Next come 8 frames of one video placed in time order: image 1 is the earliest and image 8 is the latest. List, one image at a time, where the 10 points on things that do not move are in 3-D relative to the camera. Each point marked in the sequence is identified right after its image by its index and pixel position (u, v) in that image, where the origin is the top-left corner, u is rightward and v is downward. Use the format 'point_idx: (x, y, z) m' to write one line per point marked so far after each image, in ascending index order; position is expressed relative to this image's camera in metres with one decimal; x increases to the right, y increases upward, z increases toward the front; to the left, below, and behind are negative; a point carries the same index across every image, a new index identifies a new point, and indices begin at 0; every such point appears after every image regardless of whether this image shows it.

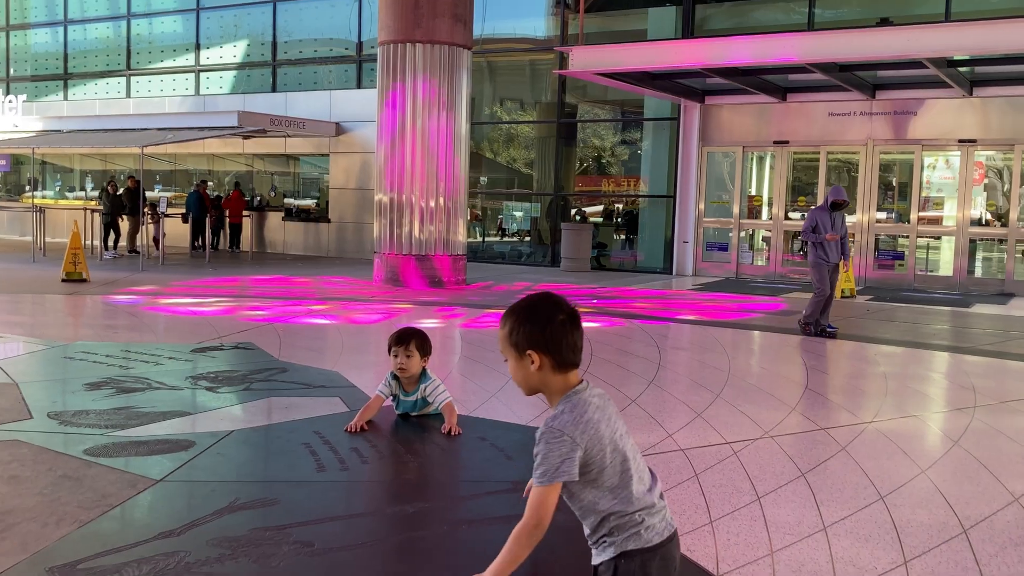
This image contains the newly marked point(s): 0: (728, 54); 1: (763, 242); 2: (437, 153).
0: (+2.7, +2.9, +12.3) m
1: (+4.3, +0.8, +16.9) m
2: (-1.1, +2.0, +14.6) m
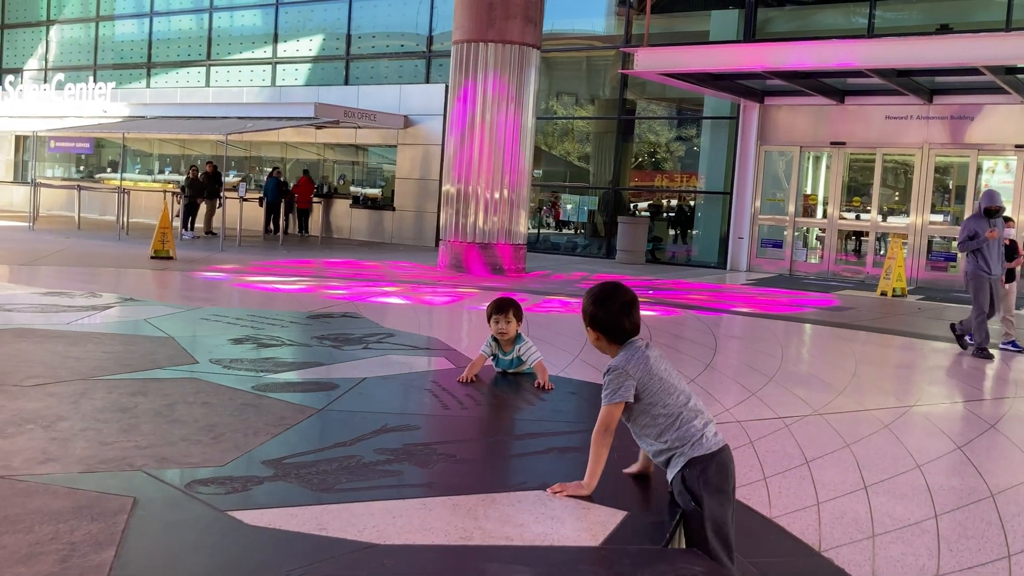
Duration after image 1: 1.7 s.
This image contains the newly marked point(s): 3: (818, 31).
0: (+3.5, +3.0, +12.7) m
1: (+5.4, +0.8, +17.3) m
2: (-0.1, +2.2, +15.2) m
3: (+5.4, +4.6, +17.4) m
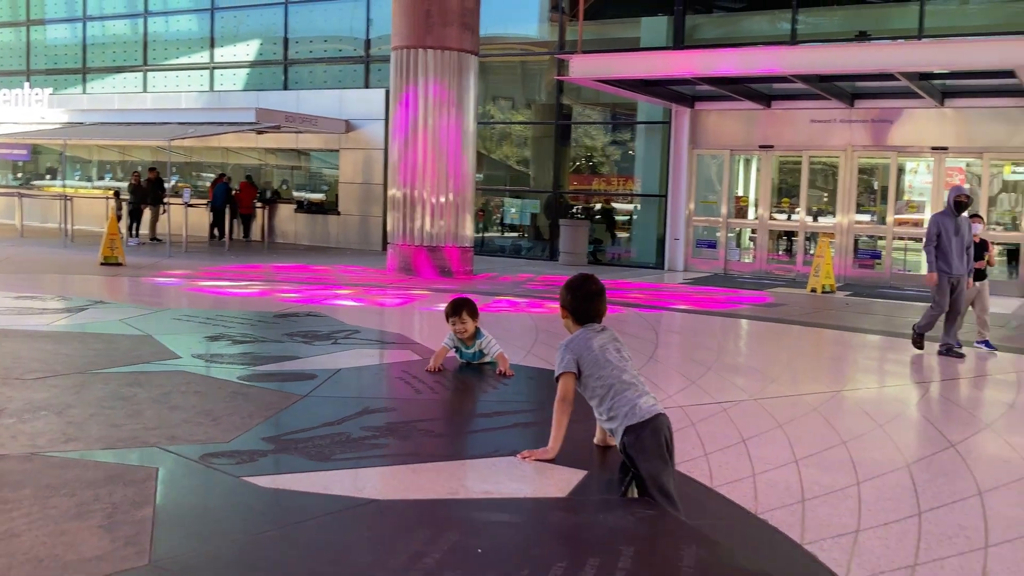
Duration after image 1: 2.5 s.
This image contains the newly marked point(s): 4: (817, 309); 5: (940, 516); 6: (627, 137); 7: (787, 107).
0: (+2.8, +3.0, +13.3) m
1: (+4.4, +0.9, +18.0) m
2: (-1.0, +2.2, +15.5) m
3: (+4.3, +4.7, +18.1) m
4: (+4.2, -0.3, +13.5) m
5: (+1.8, -1.0, +4.1) m
6: (+2.1, +3.0, +19.2) m
7: (+4.8, +3.2, +17.2) m
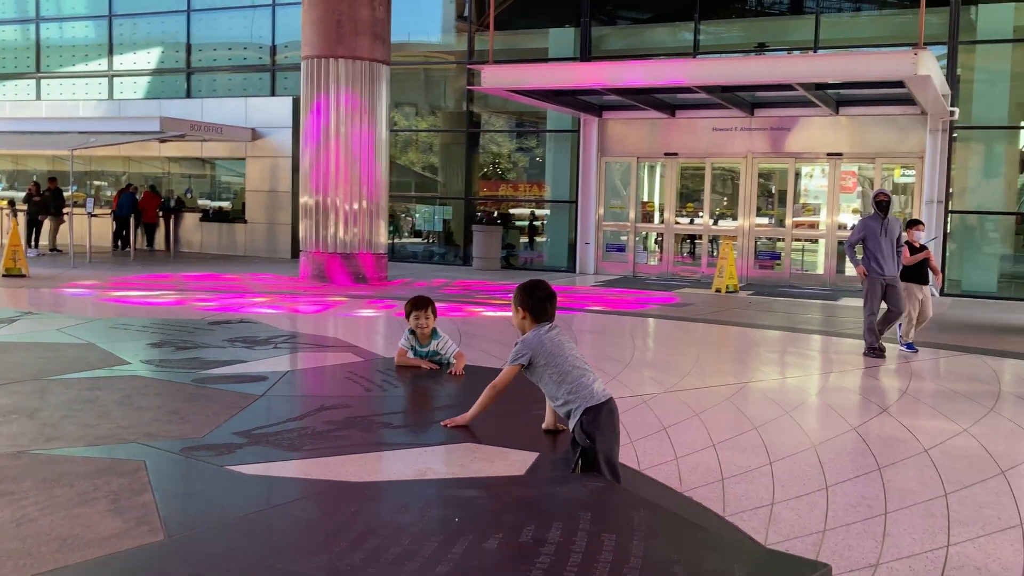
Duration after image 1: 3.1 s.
0: (+1.6, +3.0, +13.8) m
1: (+2.7, +0.8, +18.6) m
2: (-2.4, +2.1, +15.7) m
3: (+2.6, +4.6, +18.8) m
4: (+3.1, -0.3, +14.1) m
5: (+1.6, -0.9, +4.6) m
6: (+0.4, +2.9, +19.6) m
7: (+3.2, +3.1, +17.9) m
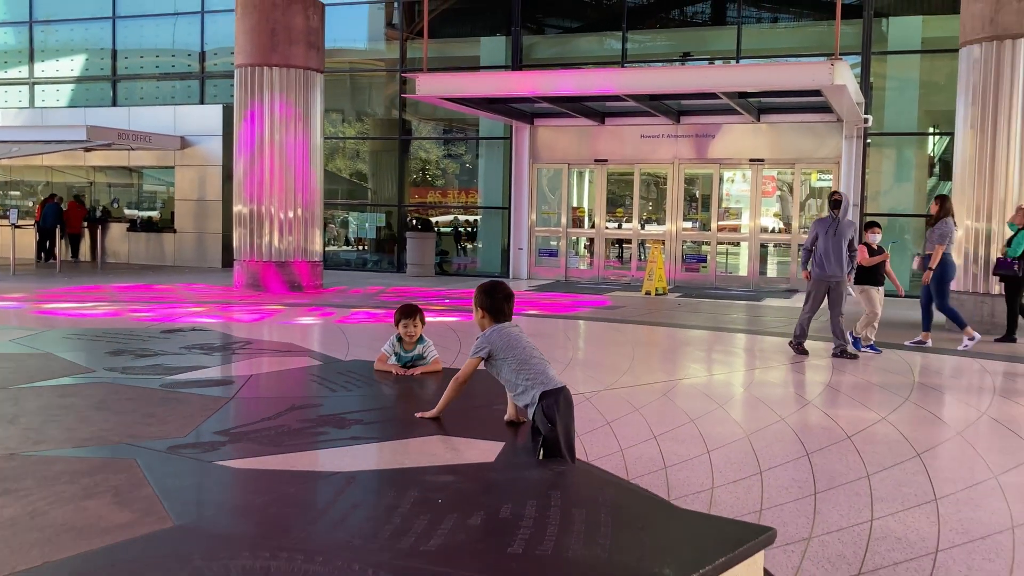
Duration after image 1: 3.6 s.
0: (+0.6, +2.9, +14.1) m
1: (+1.4, +0.8, +19.0) m
2: (-3.5, +2.0, +15.7) m
3: (+1.2, +4.6, +19.2) m
4: (+2.1, -0.3, +14.6) m
5: (+1.3, -0.9, +4.9) m
6: (-1.0, +2.8, +19.8) m
7: (+2.0, +3.1, +18.3) m
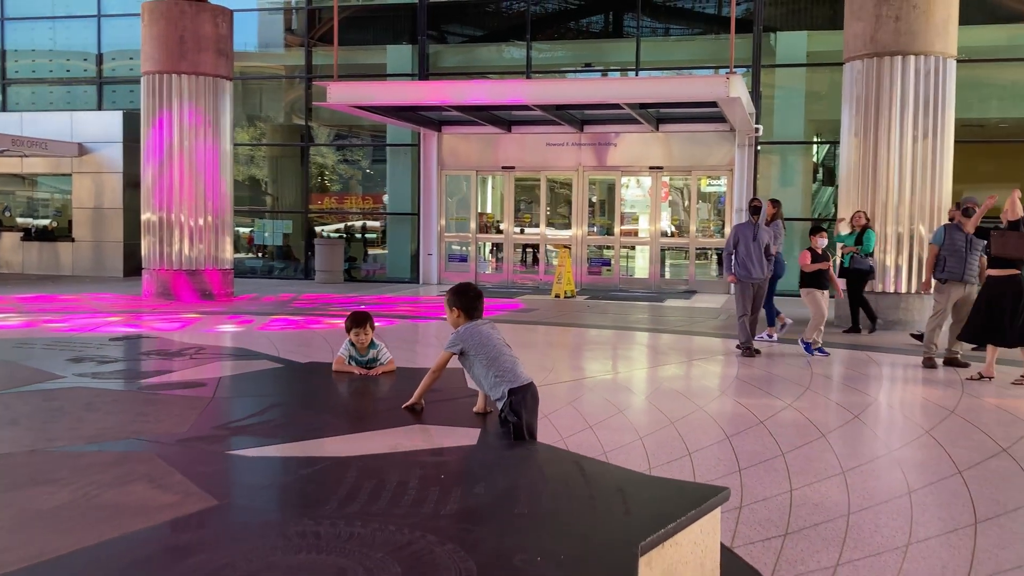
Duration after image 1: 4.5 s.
0: (-0.7, +2.9, +14.6) m
1: (-0.3, +0.7, +19.5) m
2: (-4.9, +1.8, +15.7) m
3: (-0.7, +4.5, +19.6) m
4: (+0.8, -0.4, +15.1) m
5: (+1.1, -0.9, +5.5) m
6: (-2.9, +2.7, +20.0) m
7: (+0.2, +3.0, +18.9) m
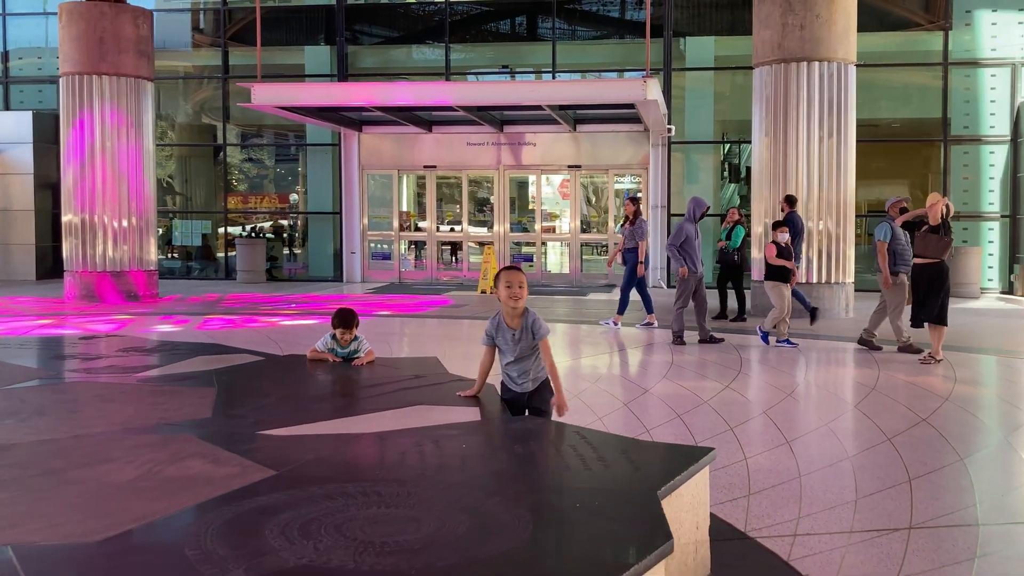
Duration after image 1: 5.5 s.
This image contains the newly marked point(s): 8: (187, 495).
0: (-1.8, +2.9, +14.8) m
1: (-1.9, +0.7, +19.7) m
2: (-6.1, +1.8, +15.5) m
3: (-2.3, +4.5, +19.9) m
4: (-0.3, -0.3, +15.5) m
5: (+0.9, -0.9, +5.9) m
6: (-4.5, +2.7, +20.1) m
7: (-1.3, +3.1, +19.2) m
8: (-0.9, -0.6, +2.8) m
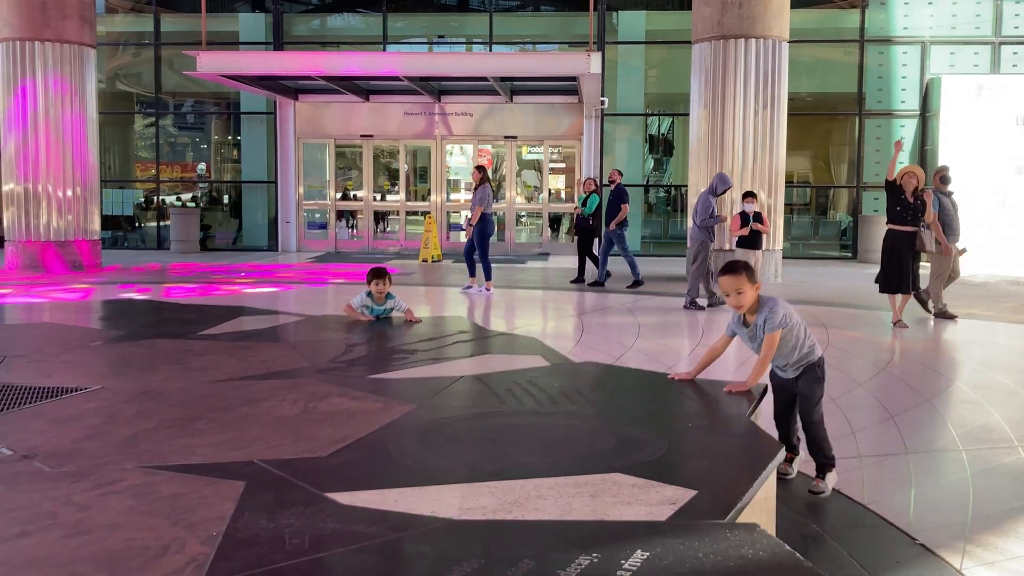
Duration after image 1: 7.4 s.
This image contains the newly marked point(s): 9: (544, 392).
0: (-2.5, +3.4, +15.0) m
1: (-3.1, +1.4, +20.0) m
2: (-6.9, +2.3, +15.4) m
3: (-3.5, +5.2, +20.0) m
4: (-1.1, +0.2, +16.0) m
5: (+1.0, -0.6, +6.6) m
6: (-5.8, +3.3, +20.0) m
7: (-2.5, +3.7, +19.4) m
8: (-0.5, -0.5, +3.3) m
9: (+0.1, -0.4, +3.9) m
